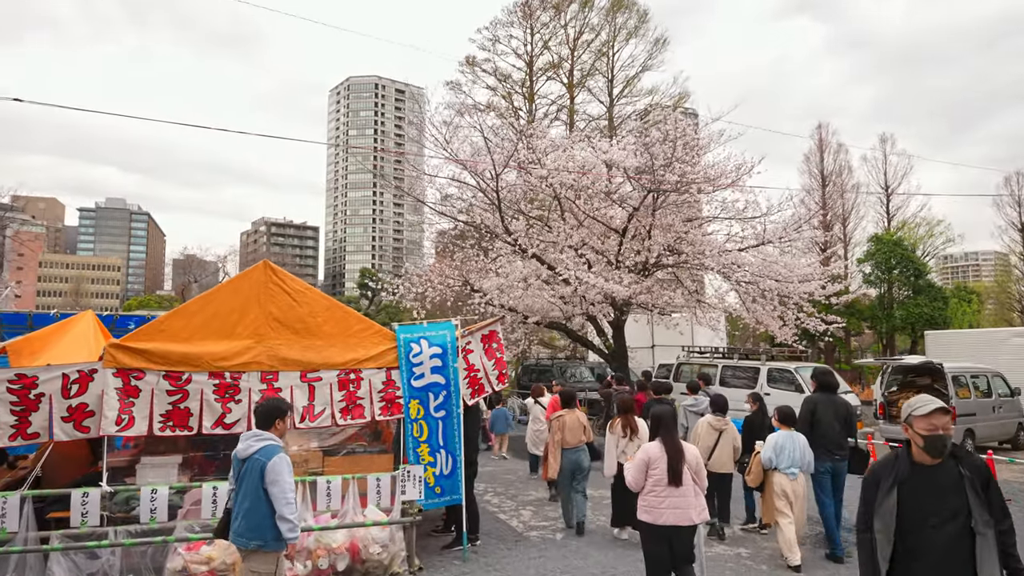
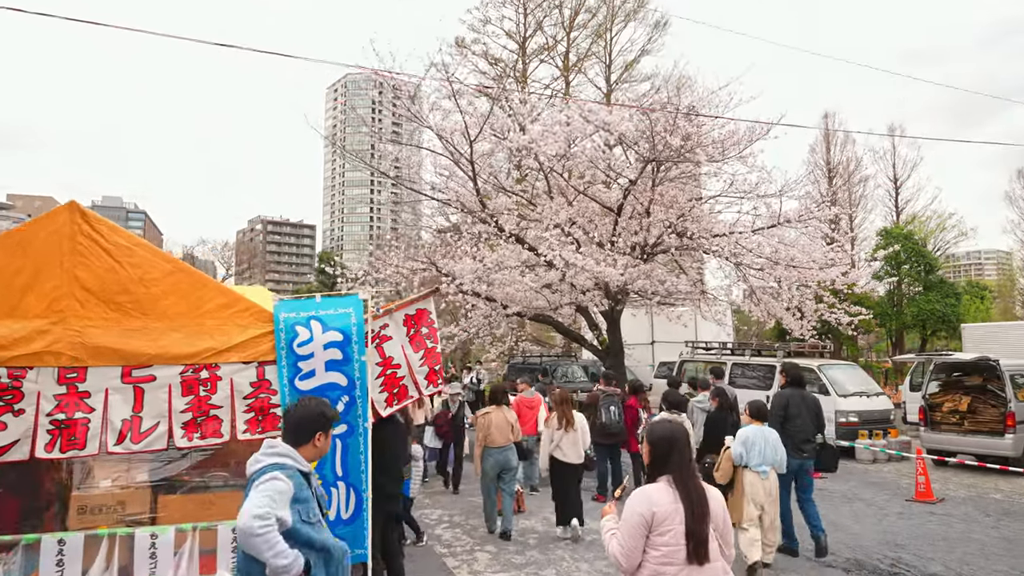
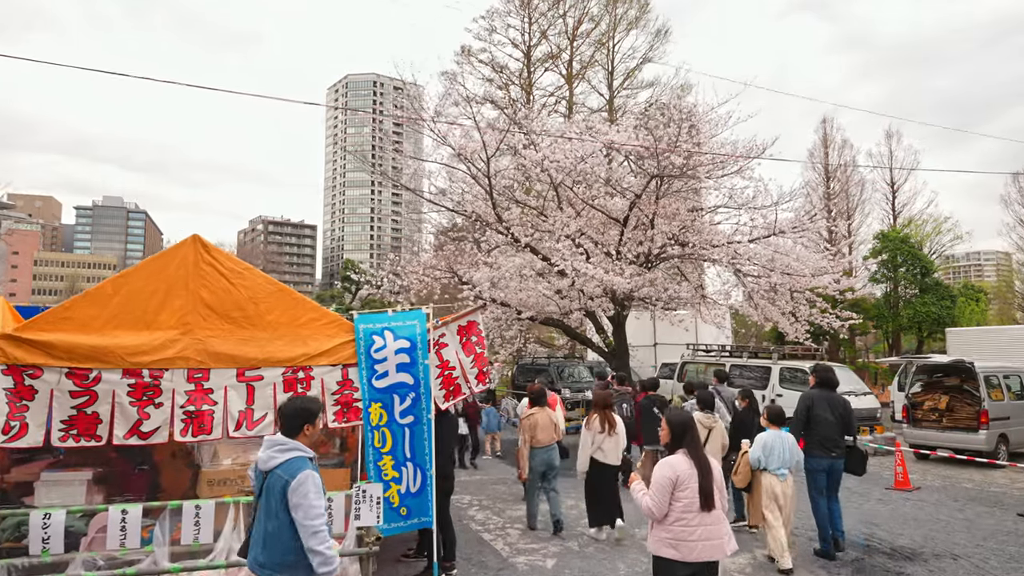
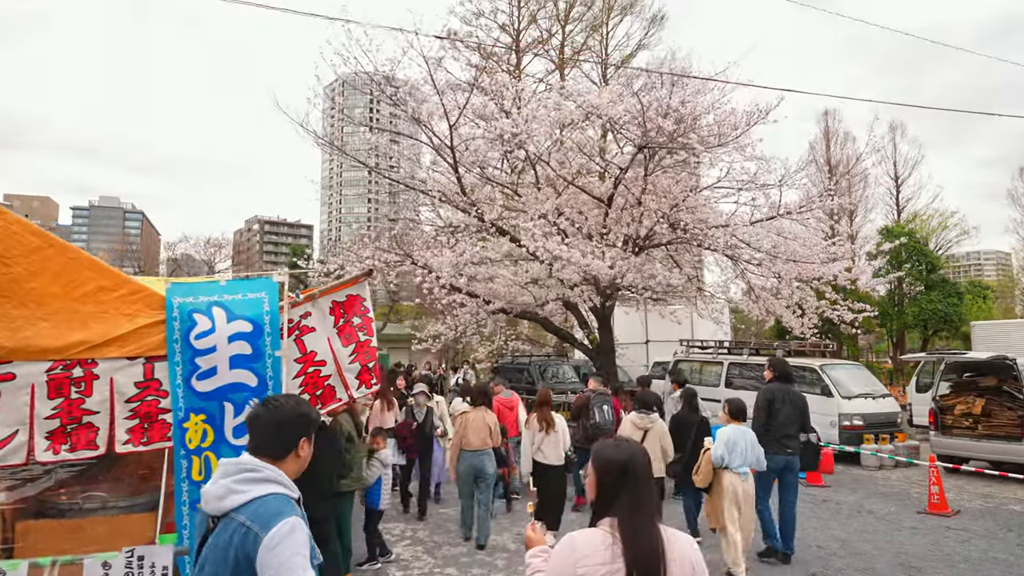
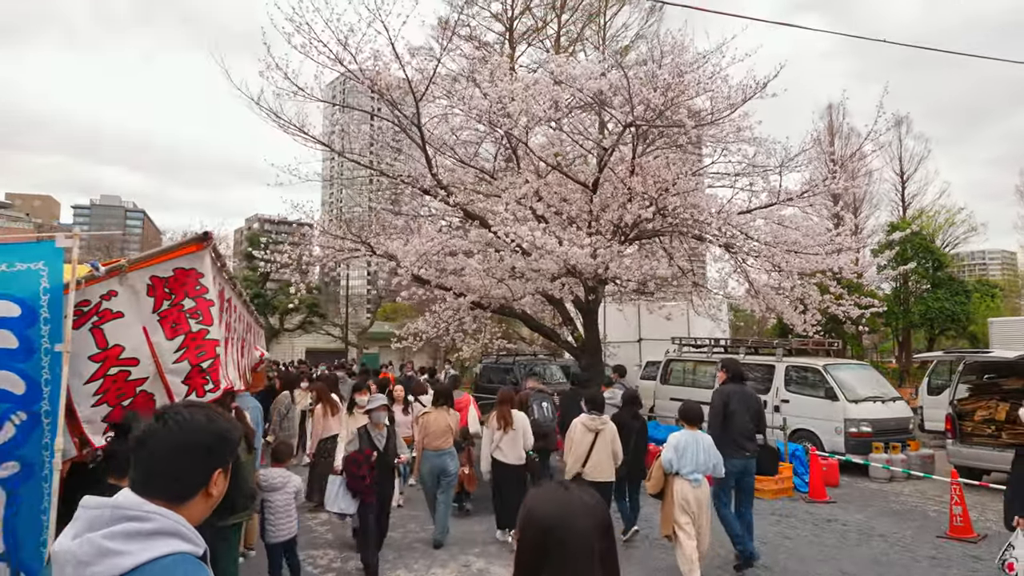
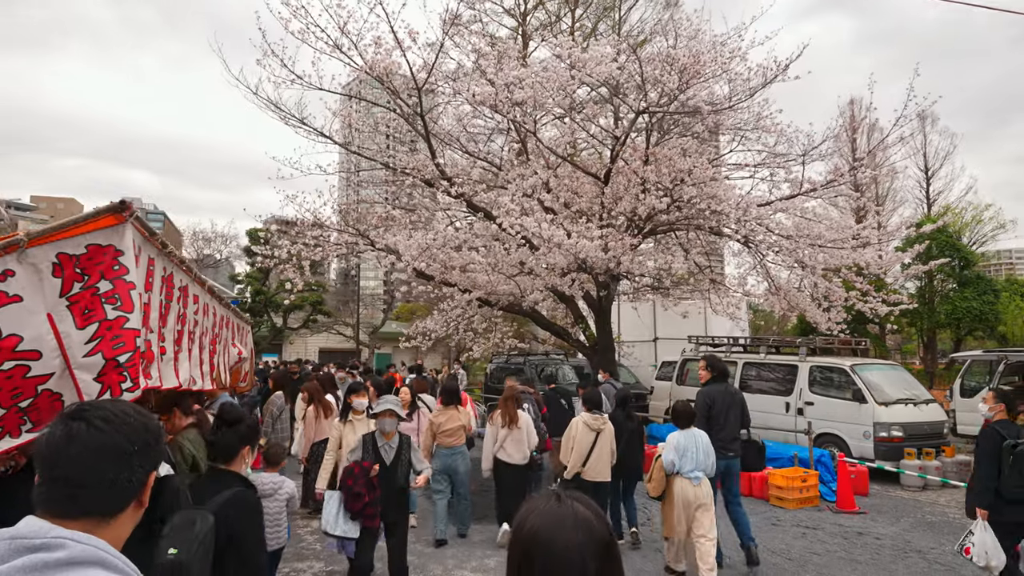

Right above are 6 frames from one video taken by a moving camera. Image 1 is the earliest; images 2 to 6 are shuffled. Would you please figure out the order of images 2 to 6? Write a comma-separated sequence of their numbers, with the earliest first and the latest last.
3, 2, 4, 5, 6
